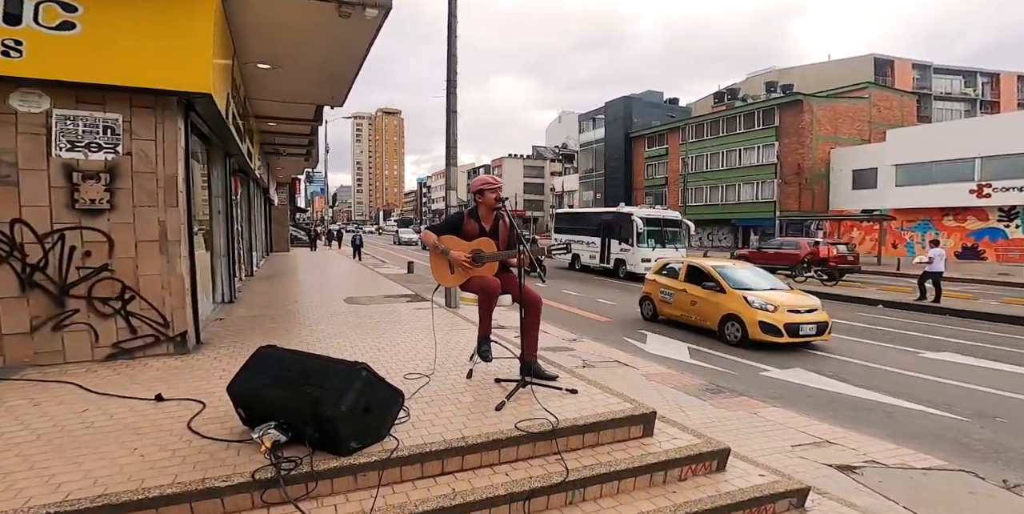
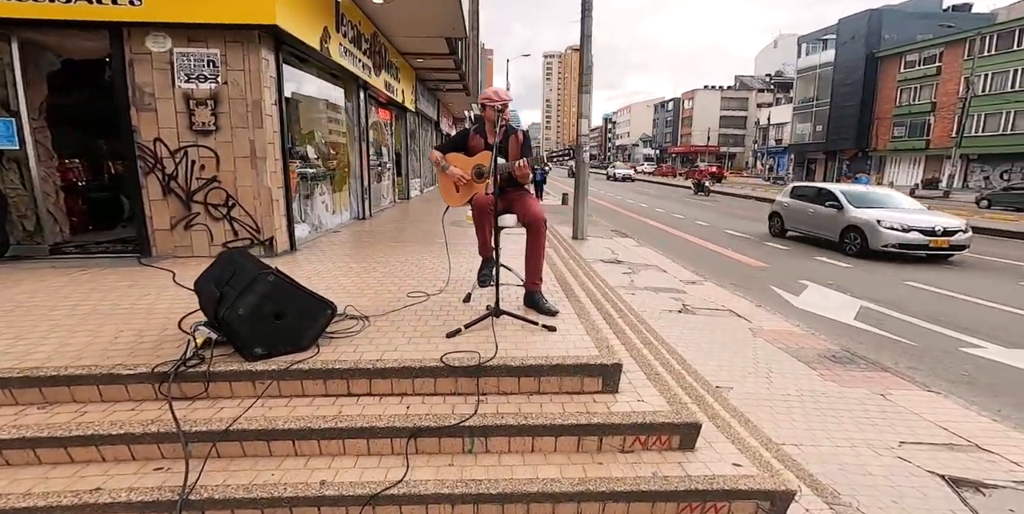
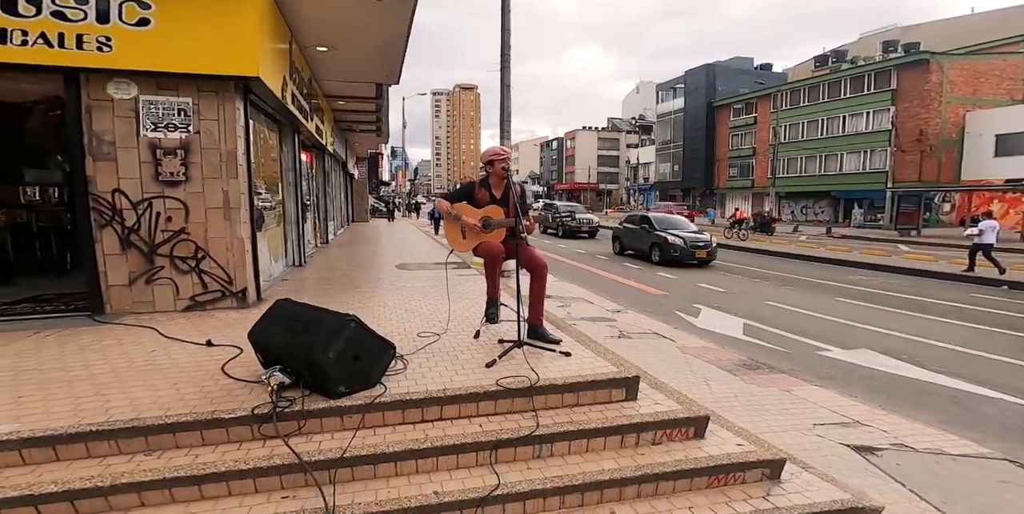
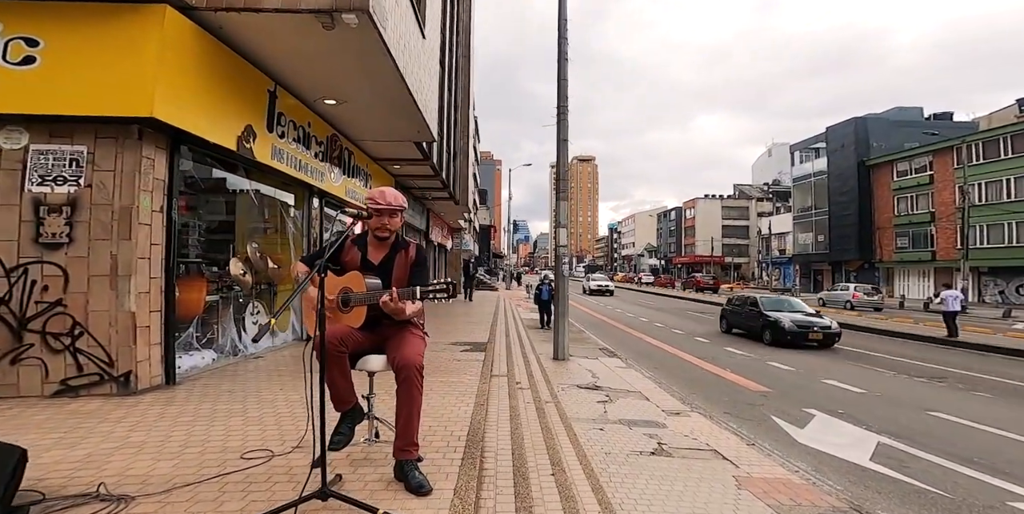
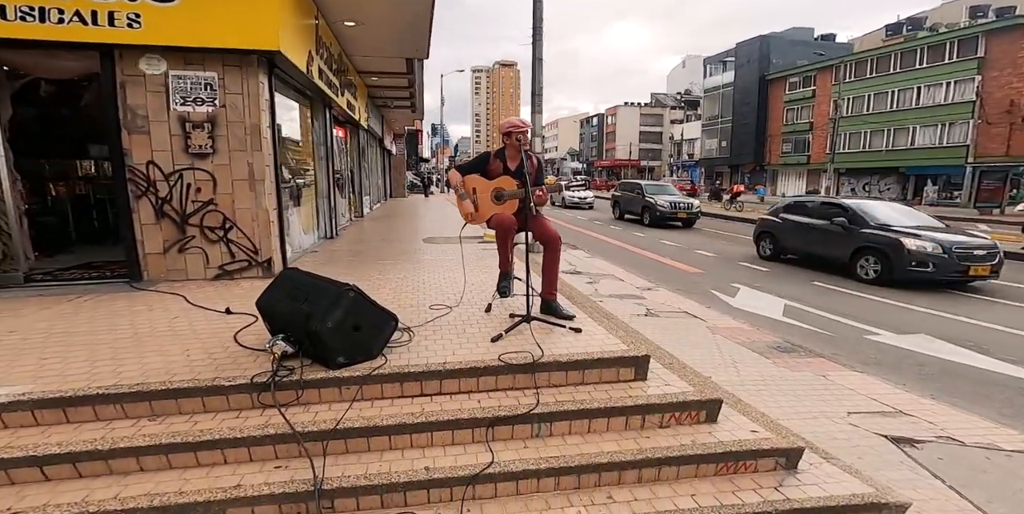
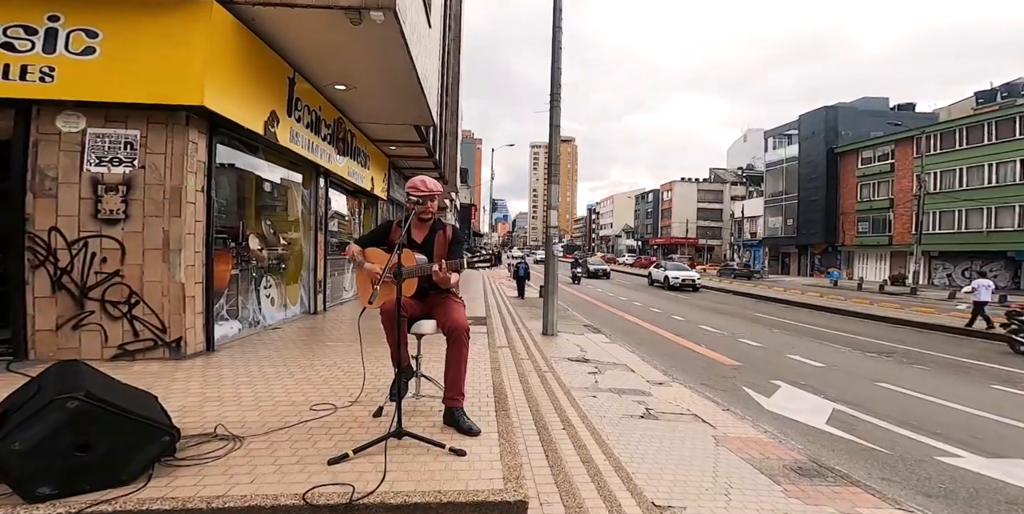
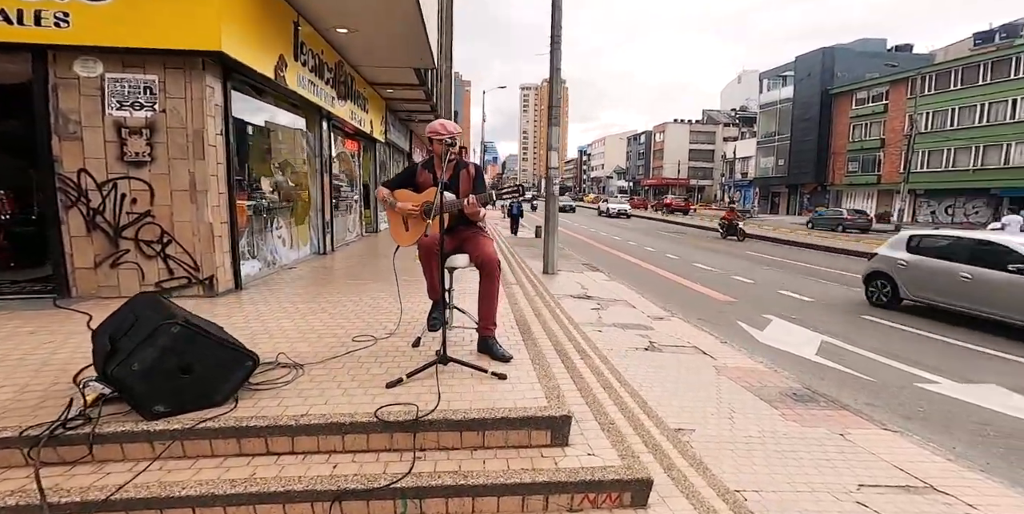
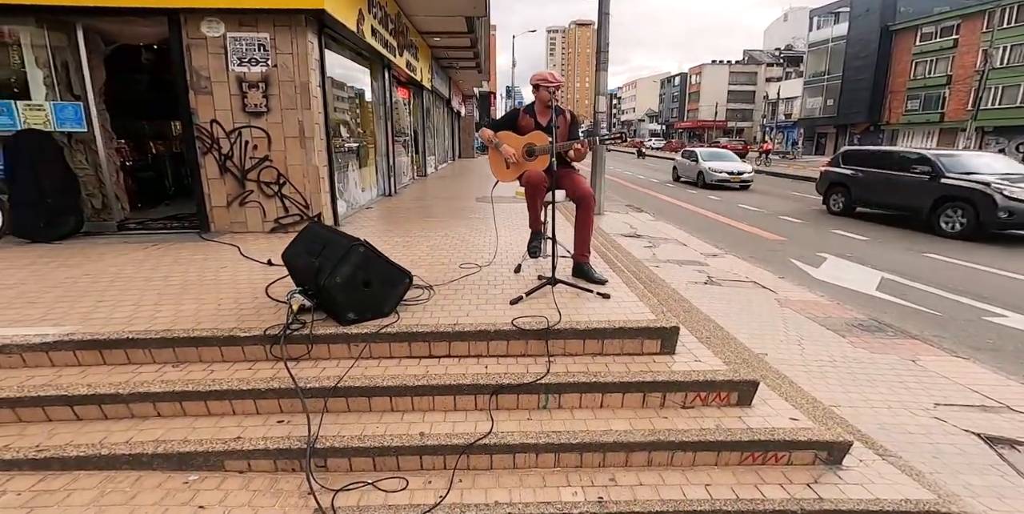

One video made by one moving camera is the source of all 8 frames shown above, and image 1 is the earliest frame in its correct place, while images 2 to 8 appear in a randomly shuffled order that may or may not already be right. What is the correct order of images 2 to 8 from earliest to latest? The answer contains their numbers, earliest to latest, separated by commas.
3, 5, 8, 2, 7, 6, 4
